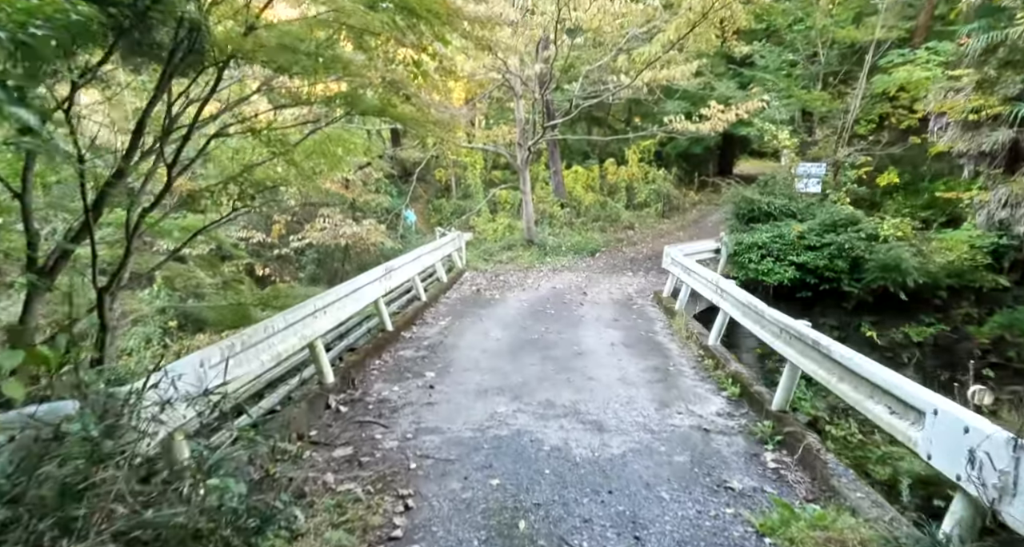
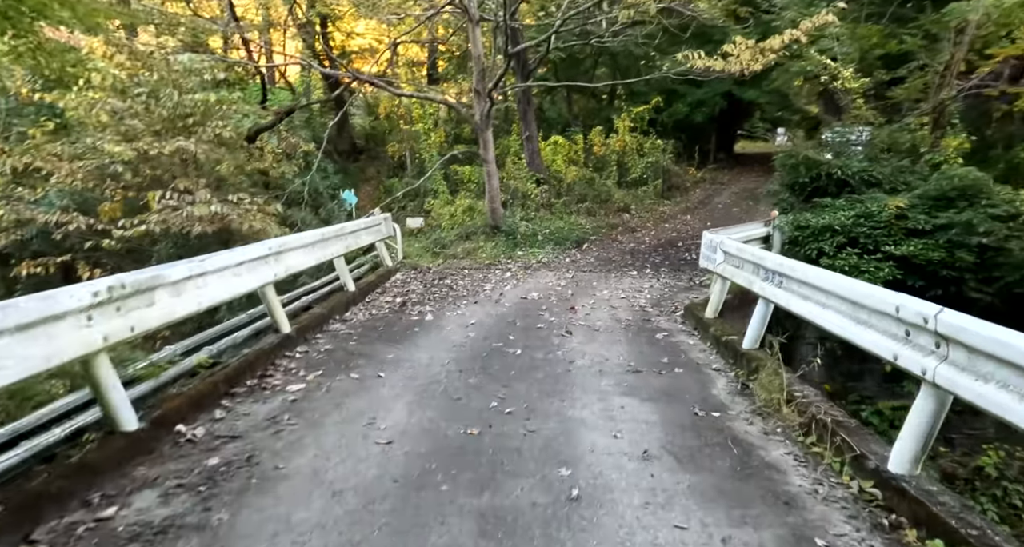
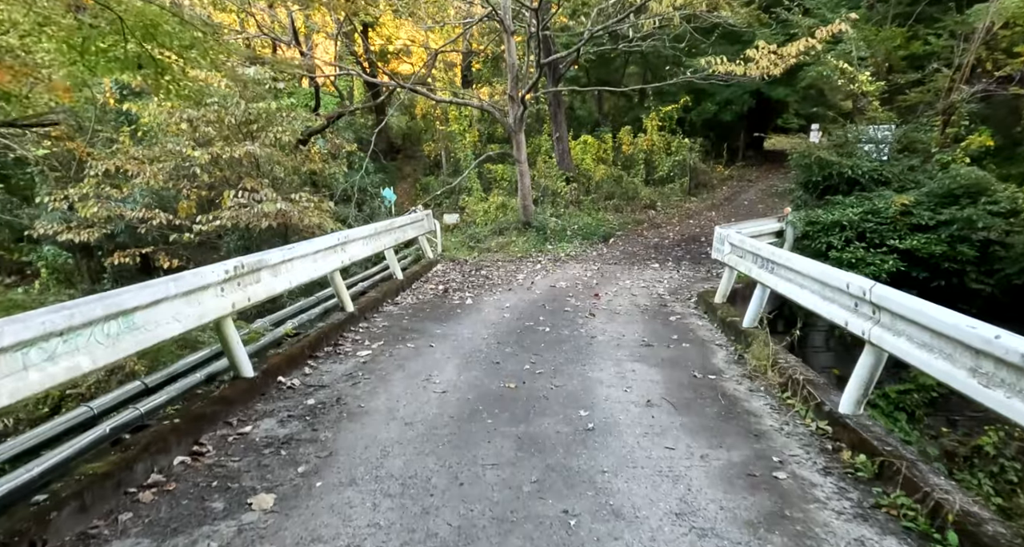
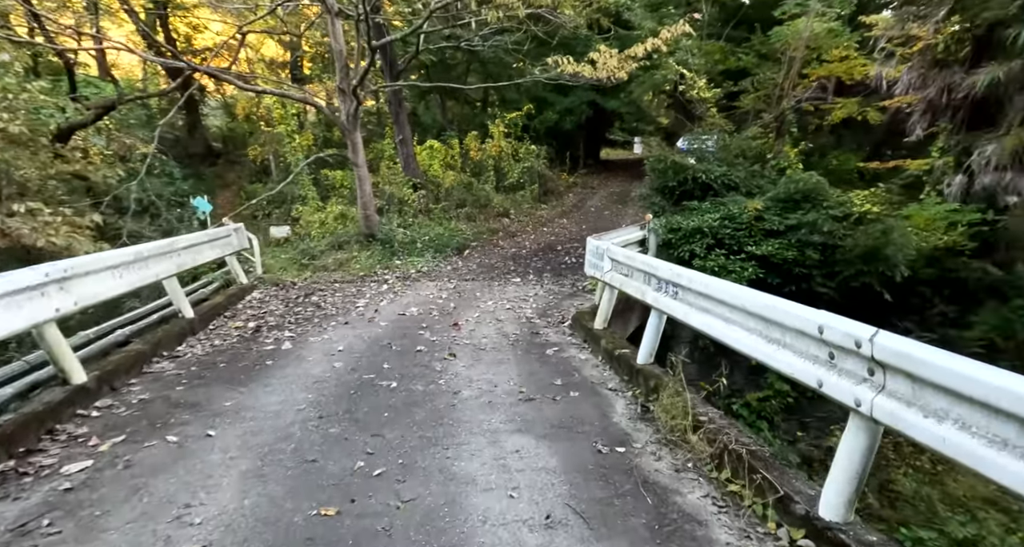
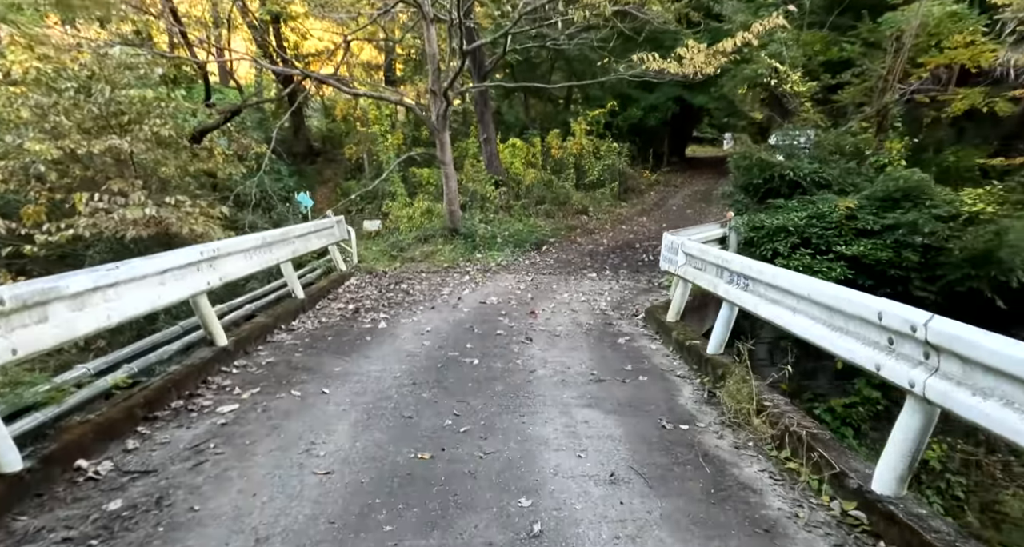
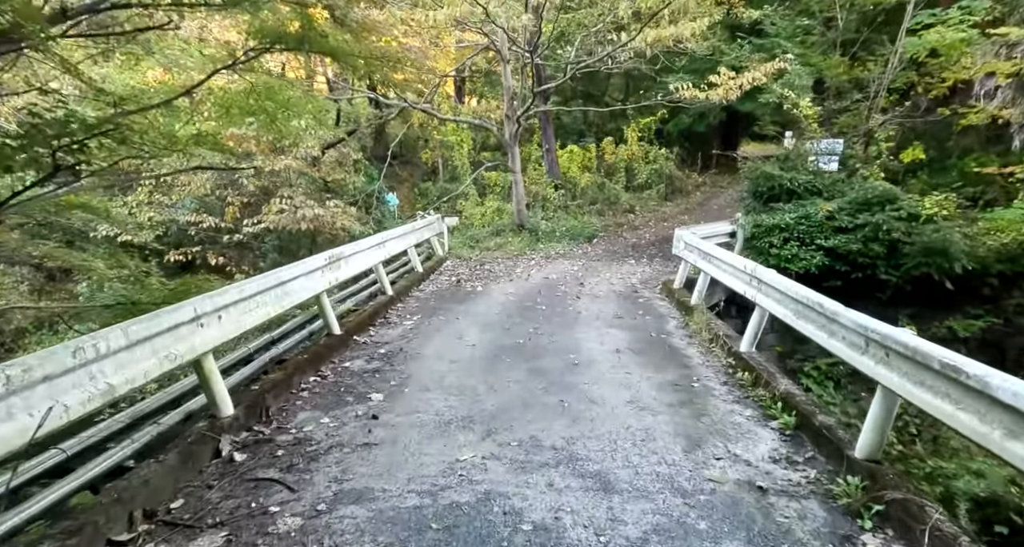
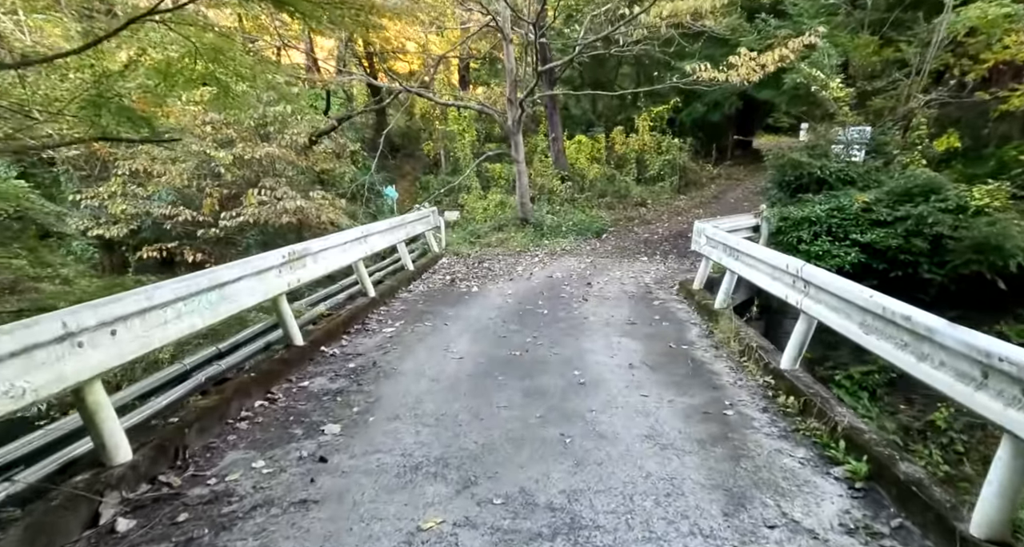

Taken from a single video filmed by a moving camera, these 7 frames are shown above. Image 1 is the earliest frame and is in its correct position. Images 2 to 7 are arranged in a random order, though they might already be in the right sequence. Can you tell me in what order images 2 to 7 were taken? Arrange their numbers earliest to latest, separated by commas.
6, 7, 3, 2, 5, 4
